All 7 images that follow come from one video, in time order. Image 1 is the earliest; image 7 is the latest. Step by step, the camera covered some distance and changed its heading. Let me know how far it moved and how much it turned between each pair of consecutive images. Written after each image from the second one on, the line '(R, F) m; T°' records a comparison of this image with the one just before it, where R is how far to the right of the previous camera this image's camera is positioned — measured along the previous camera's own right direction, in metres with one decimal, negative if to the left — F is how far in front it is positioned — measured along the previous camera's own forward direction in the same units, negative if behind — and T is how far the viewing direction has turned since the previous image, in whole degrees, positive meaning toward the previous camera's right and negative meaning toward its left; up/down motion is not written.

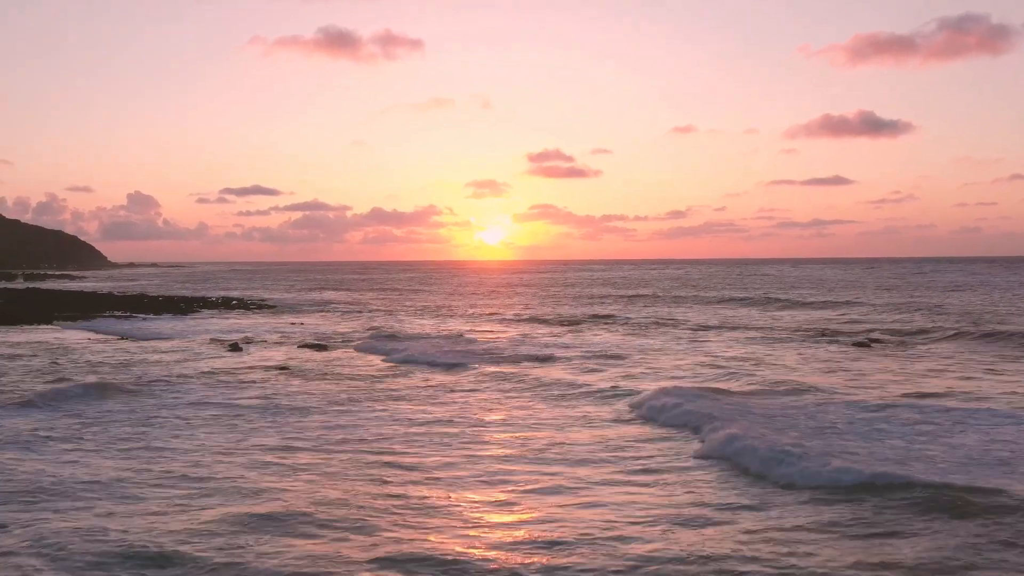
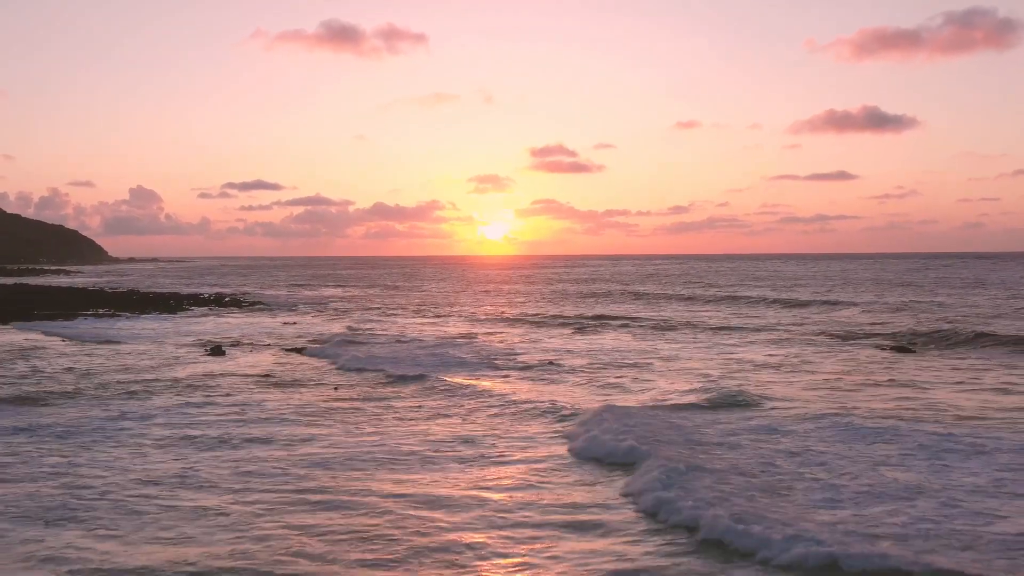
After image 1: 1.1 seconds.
(0.0, +2.2) m; 0°
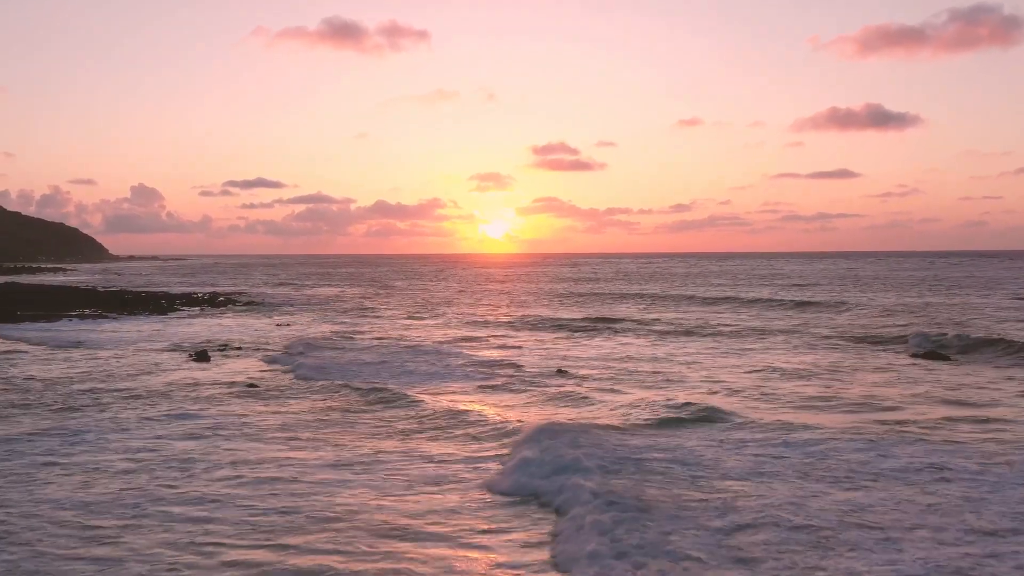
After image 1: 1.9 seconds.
(-0.1, +1.7) m; 0°
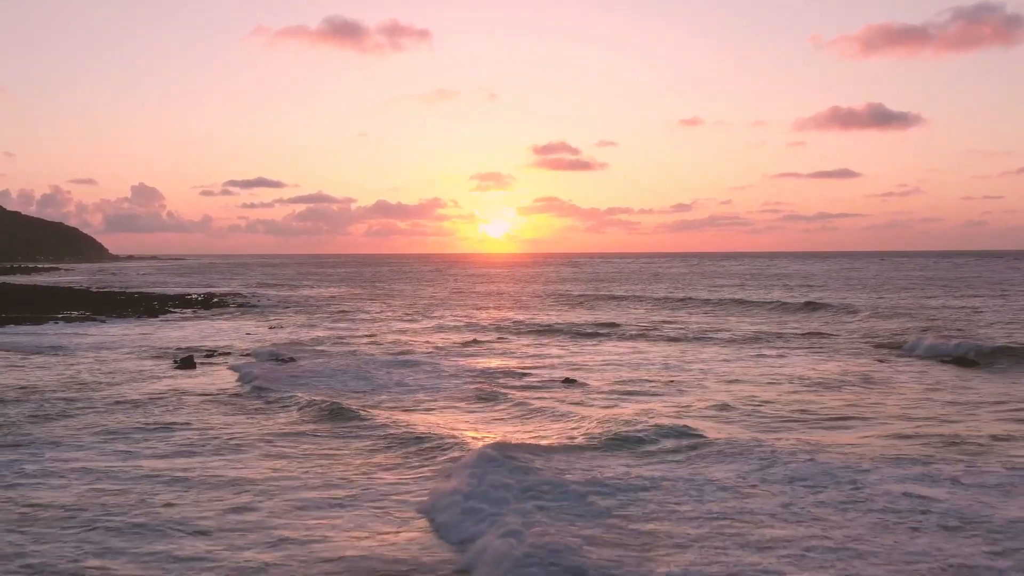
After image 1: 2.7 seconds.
(-0.1, +1.4) m; 0°
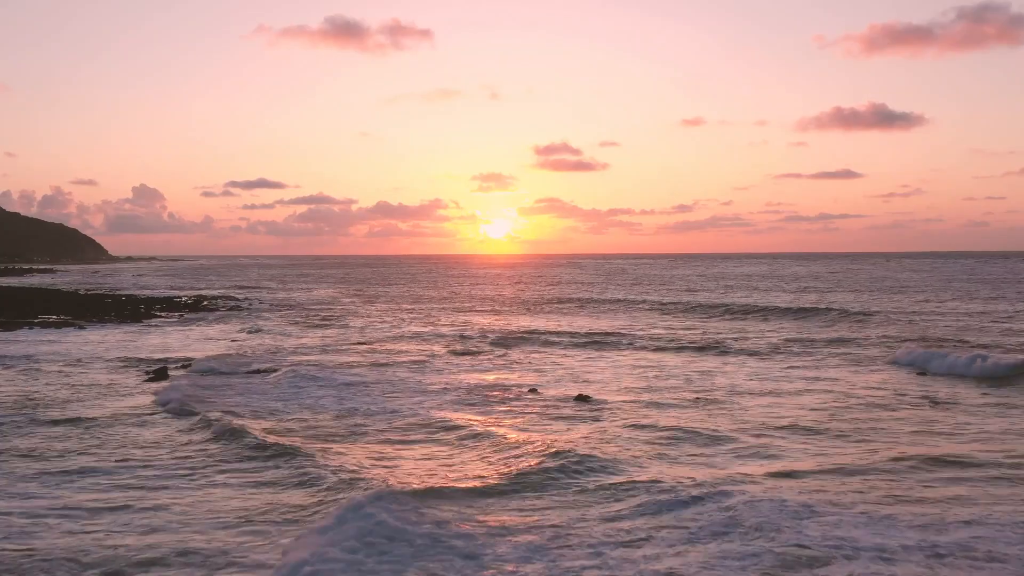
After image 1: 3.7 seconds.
(-0.2, +2.3) m; 0°
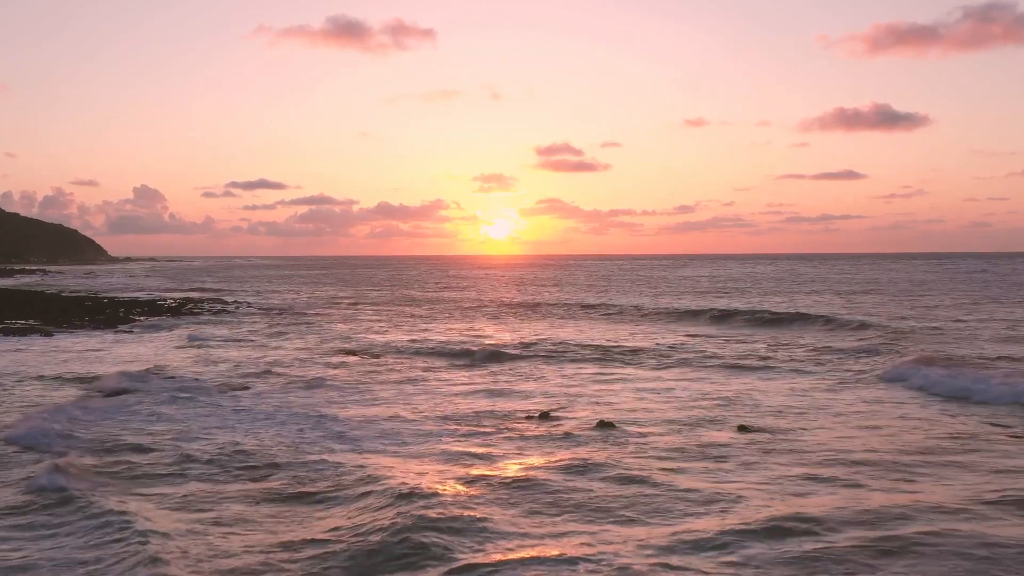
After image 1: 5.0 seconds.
(-0.2, +2.9) m; 0°
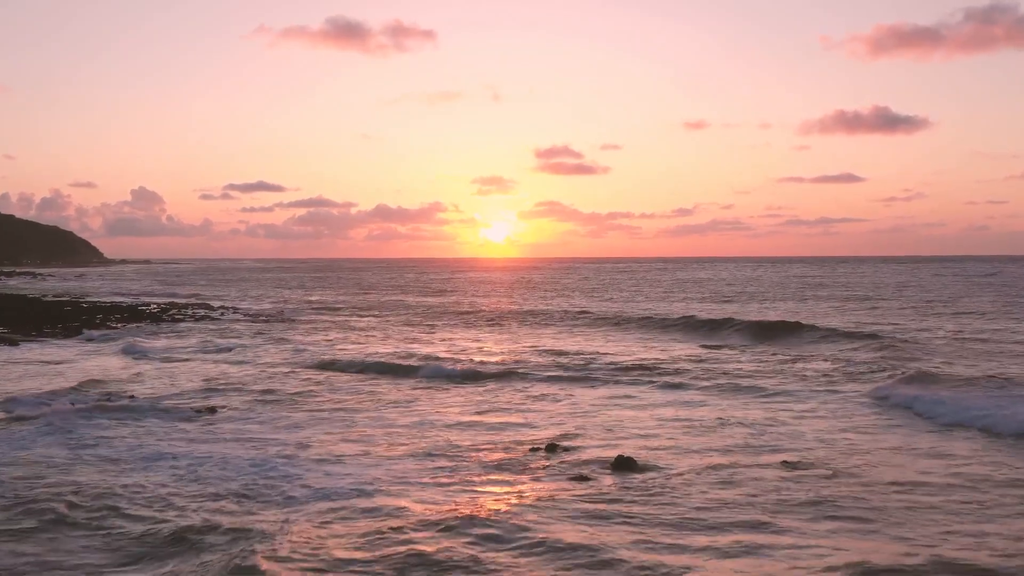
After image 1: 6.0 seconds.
(-0.1, +2.5) m; 0°
